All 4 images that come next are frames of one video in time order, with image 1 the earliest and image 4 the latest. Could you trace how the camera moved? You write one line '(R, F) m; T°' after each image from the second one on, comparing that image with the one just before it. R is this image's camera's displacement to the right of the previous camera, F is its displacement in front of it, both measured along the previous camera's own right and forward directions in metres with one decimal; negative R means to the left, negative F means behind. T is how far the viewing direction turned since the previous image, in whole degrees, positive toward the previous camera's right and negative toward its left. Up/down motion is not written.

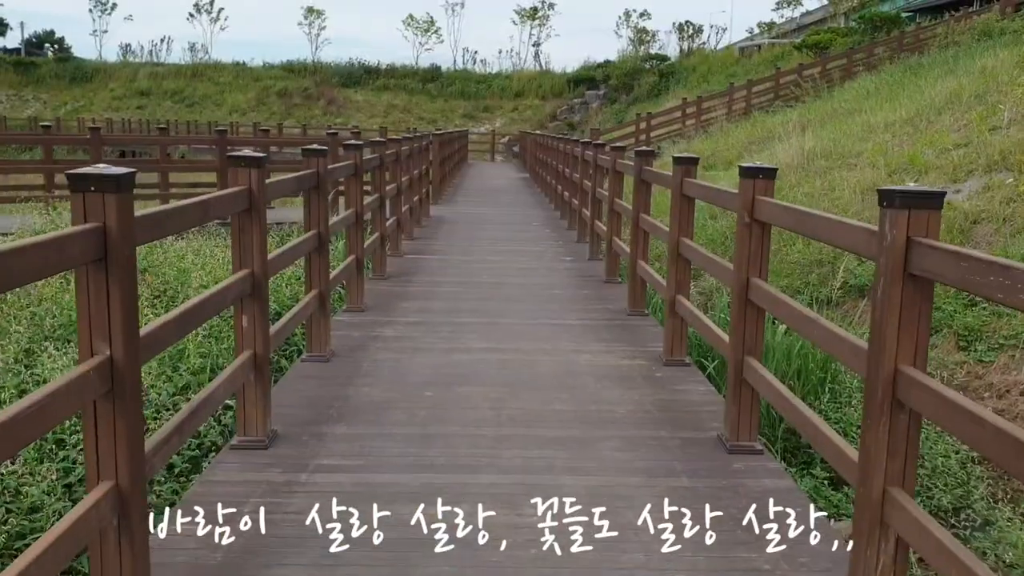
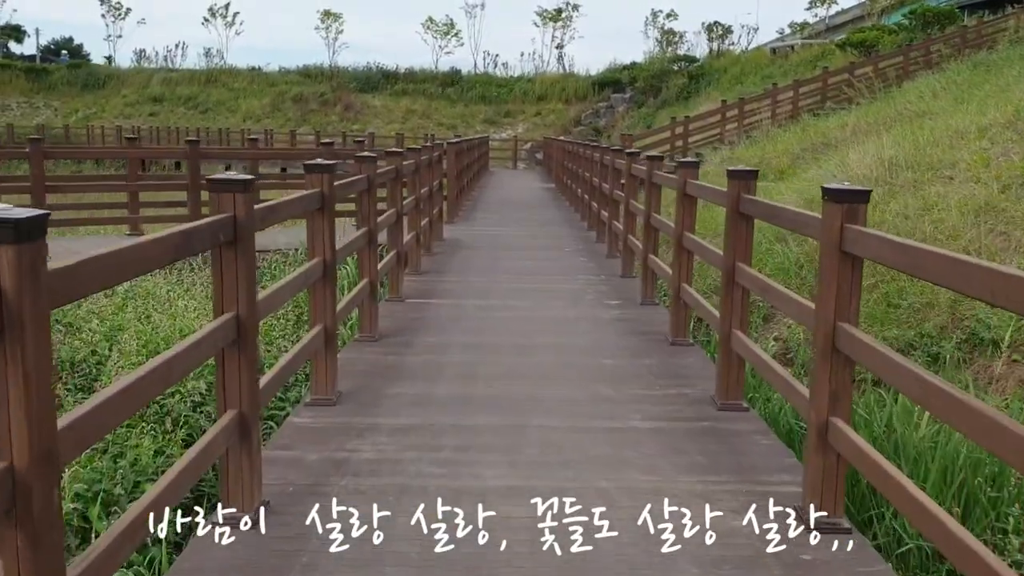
(-0.1, +1.9) m; -1°
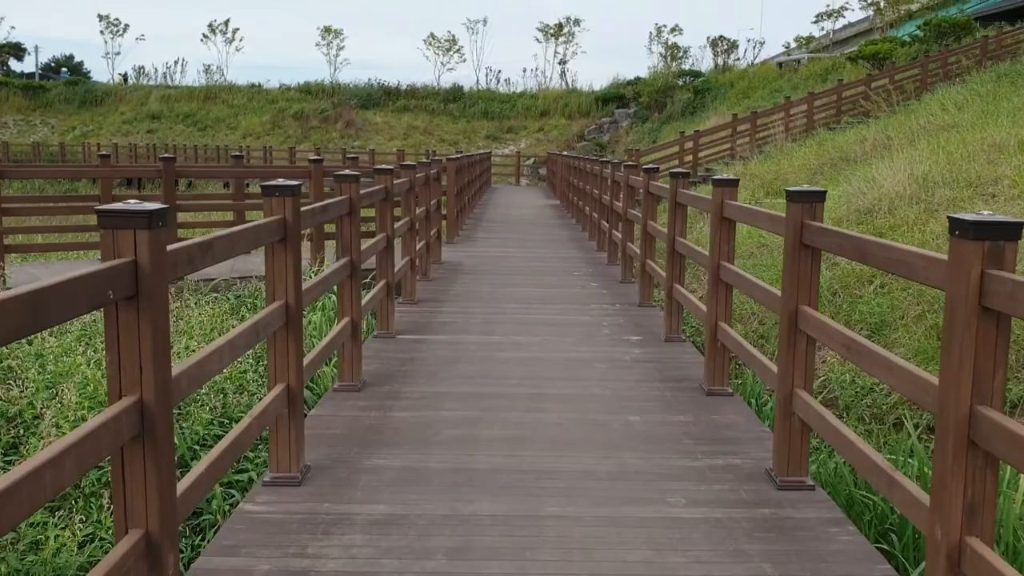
(0.0, +0.8) m; 0°
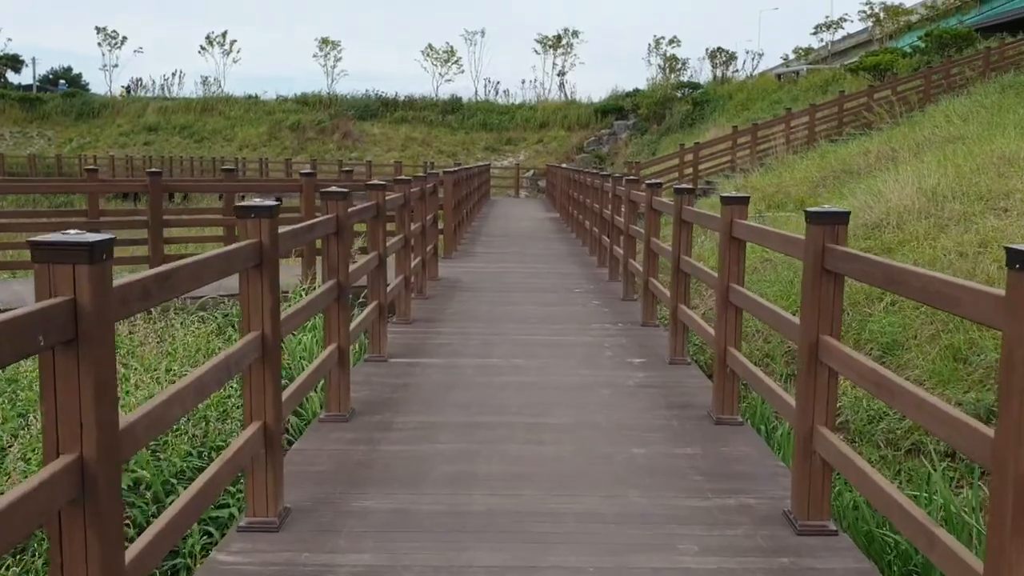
(0.0, +0.3) m; 0°
